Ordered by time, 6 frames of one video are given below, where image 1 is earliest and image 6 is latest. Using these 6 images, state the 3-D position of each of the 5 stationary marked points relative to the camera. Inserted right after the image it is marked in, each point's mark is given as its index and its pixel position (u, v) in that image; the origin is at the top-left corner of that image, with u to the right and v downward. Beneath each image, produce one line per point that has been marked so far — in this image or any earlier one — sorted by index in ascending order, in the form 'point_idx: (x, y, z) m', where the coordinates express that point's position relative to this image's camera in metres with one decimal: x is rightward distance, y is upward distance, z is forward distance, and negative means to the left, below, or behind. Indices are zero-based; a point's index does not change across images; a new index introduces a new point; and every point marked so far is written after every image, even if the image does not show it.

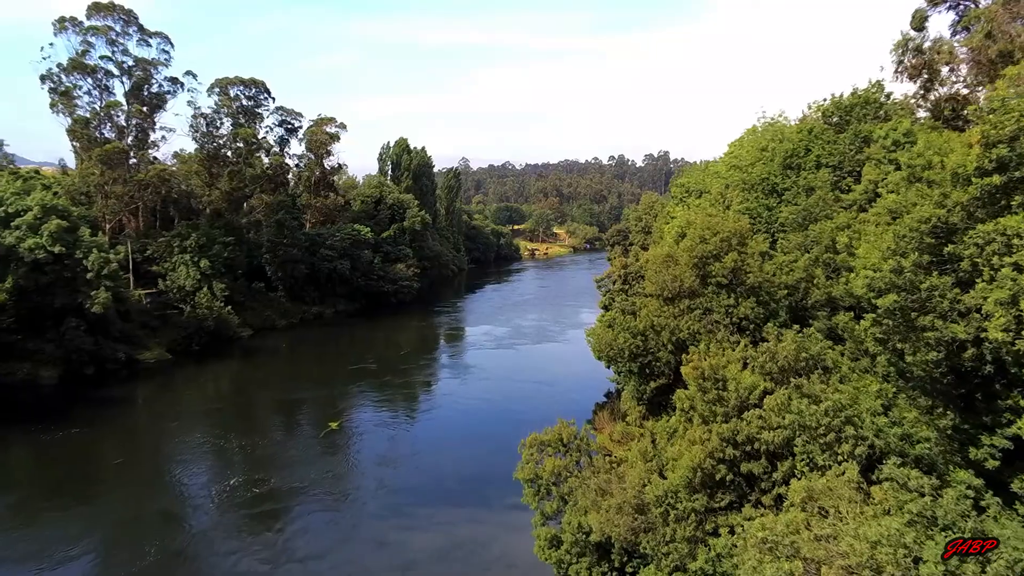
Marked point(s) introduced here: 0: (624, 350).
0: (+3.2, -1.9, +18.2) m
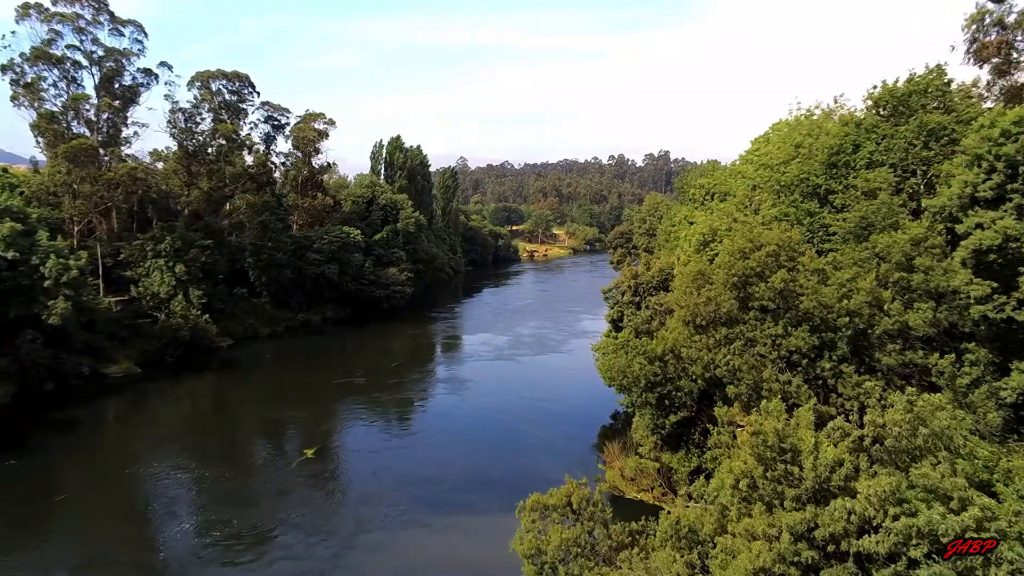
0: (+3.2, -2.3, +15.8) m
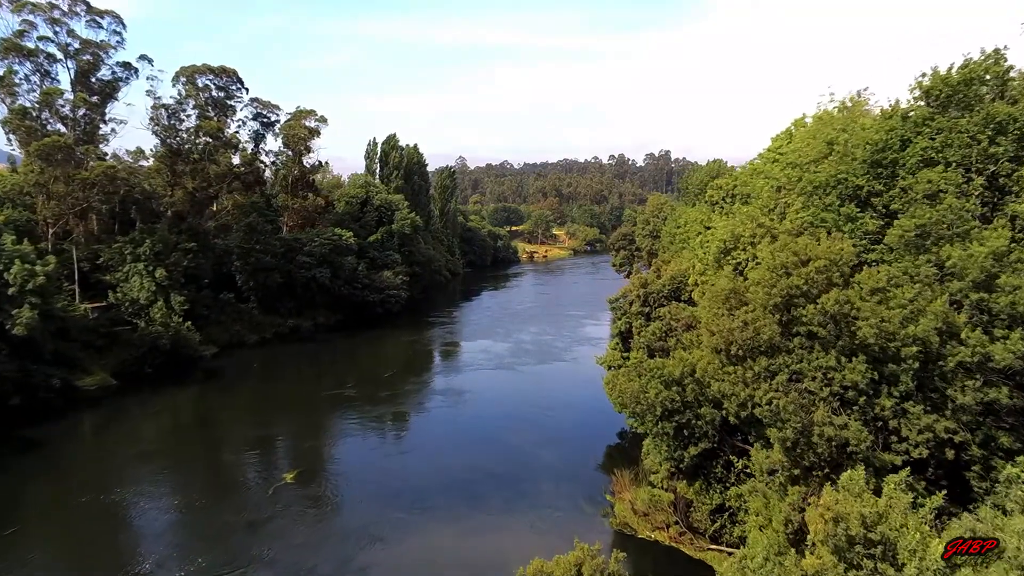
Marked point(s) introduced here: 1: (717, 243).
0: (+3.1, -2.6, +13.9) m
1: (+6.4, +1.3, +19.4) m
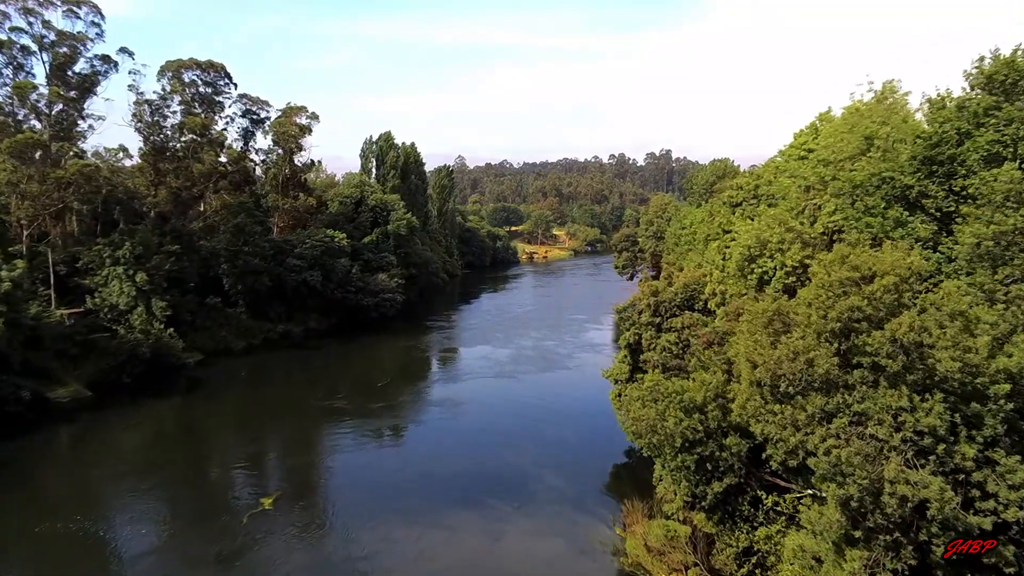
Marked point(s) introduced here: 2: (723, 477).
0: (+3.1, -2.9, +12.3) m
1: (+6.4, +1.0, +17.8) m
2: (+4.1, -3.7, +12.4) m
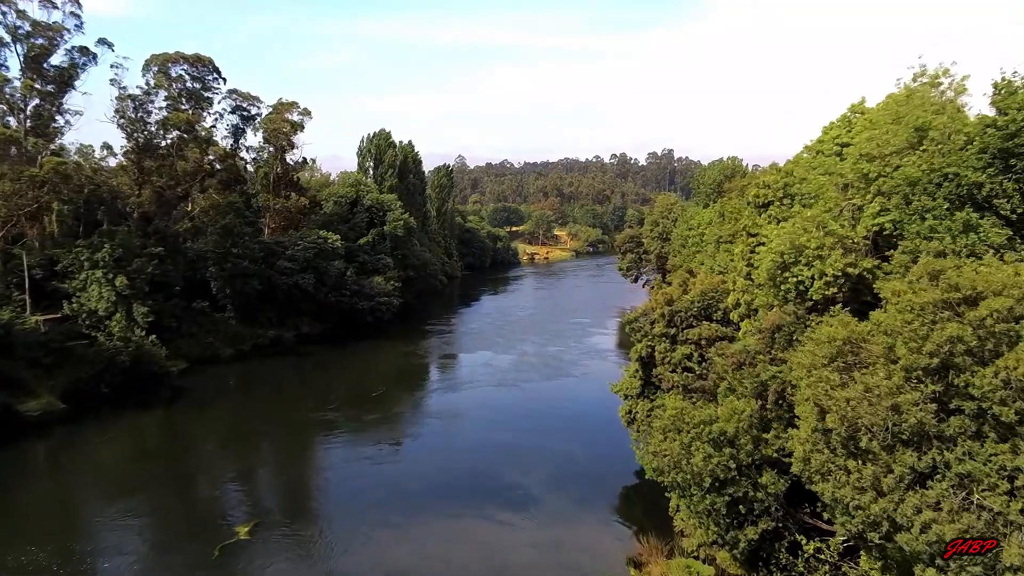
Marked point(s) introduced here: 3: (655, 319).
0: (+3.2, -3.1, +10.6) m
1: (+6.4, +0.8, +16.1) m
2: (+4.1, -3.9, +10.7) m
3: (+4.2, -0.9, +18.5) m
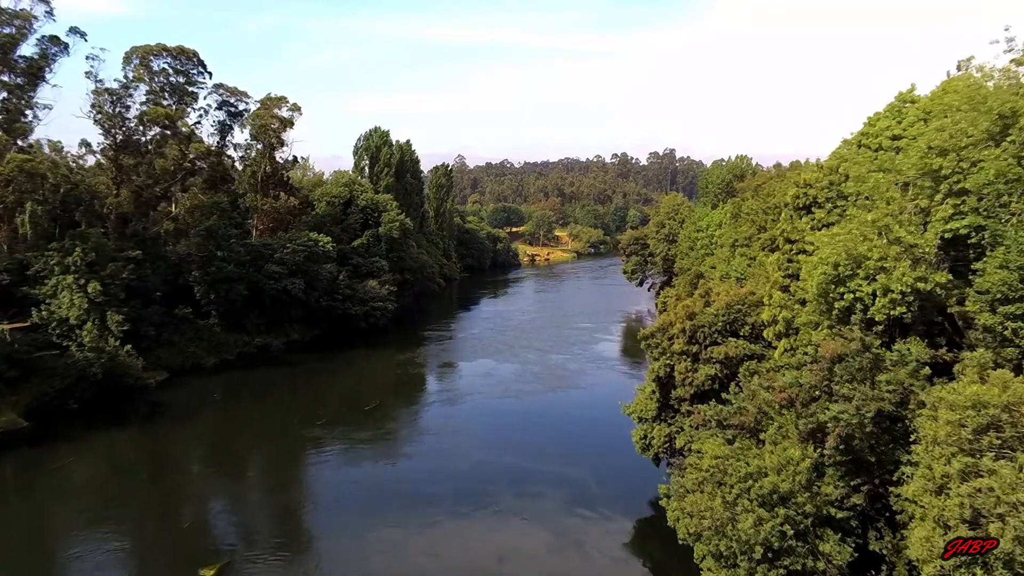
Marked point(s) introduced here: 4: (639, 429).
0: (+3.2, -3.4, +8.6) m
1: (+6.5, +0.5, +14.1) m
2: (+4.2, -4.2, +8.7) m
3: (+4.2, -1.2, +16.5) m
4: (+3.4, -3.8, +16.8) m
